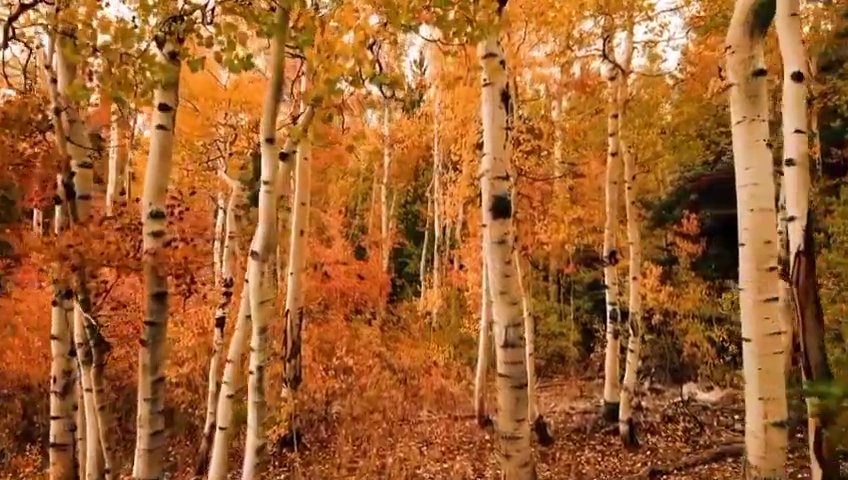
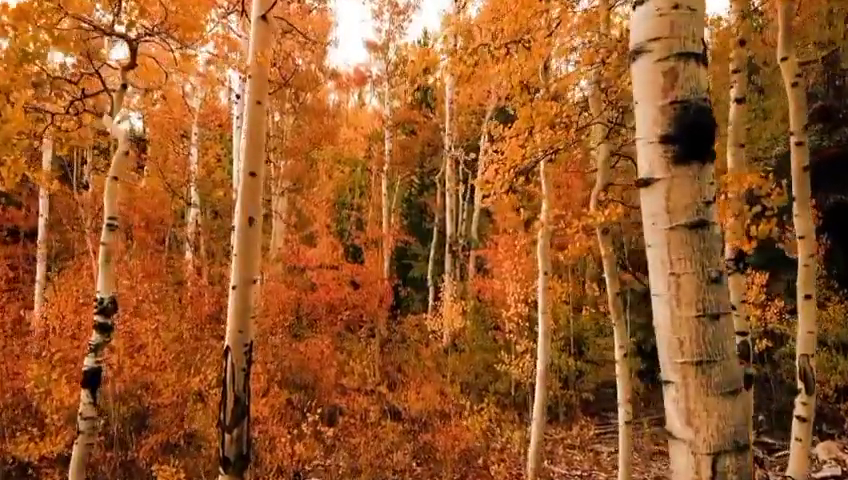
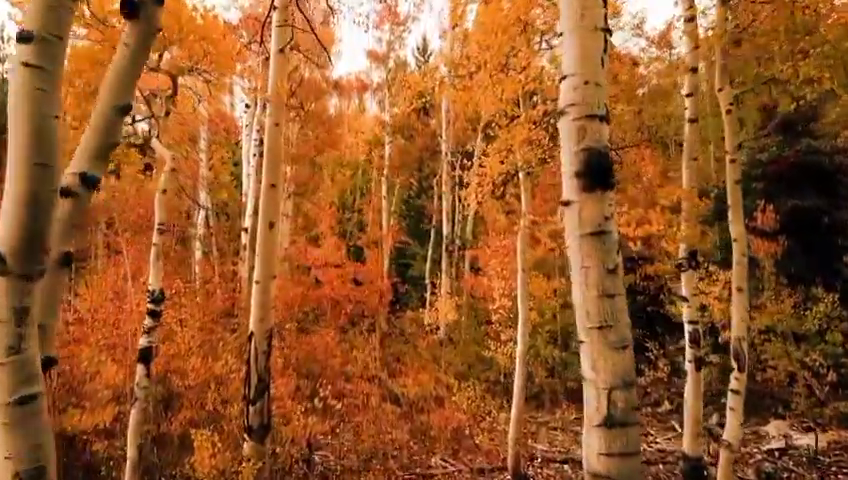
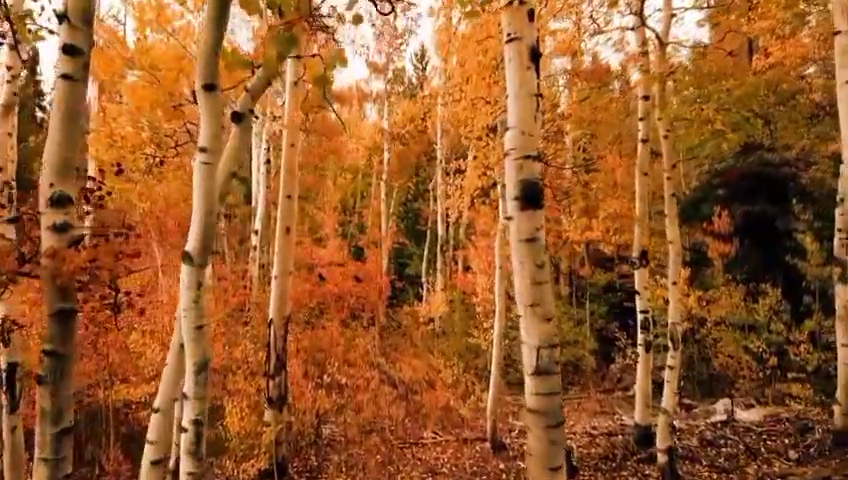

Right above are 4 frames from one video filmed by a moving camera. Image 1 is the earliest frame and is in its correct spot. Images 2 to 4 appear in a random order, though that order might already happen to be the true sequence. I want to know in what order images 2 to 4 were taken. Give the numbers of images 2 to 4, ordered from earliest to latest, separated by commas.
4, 3, 2
